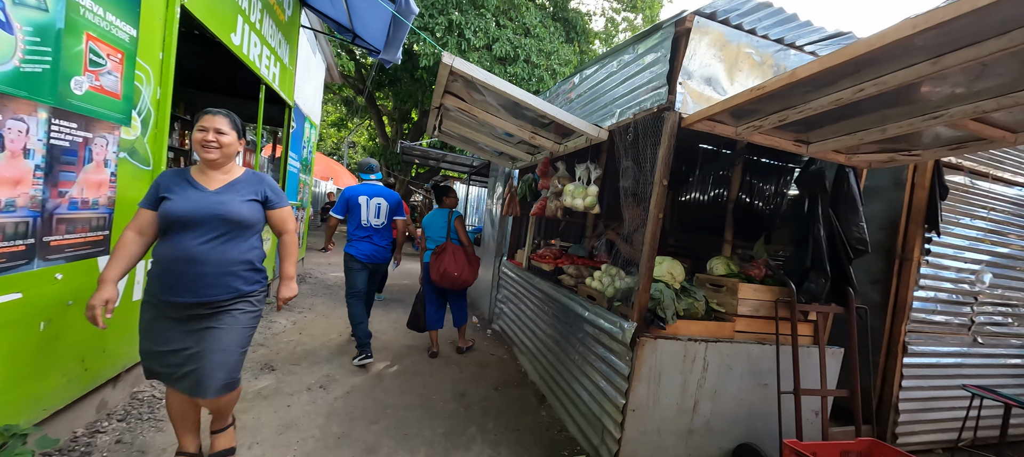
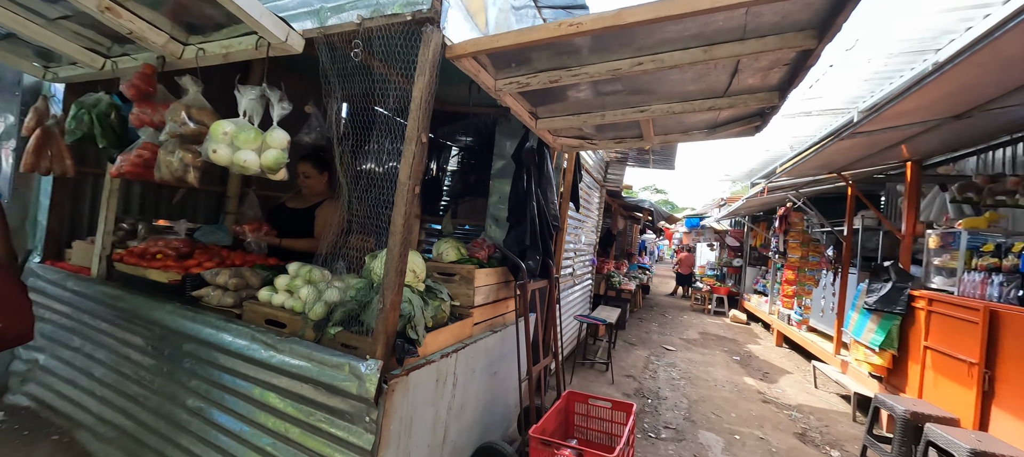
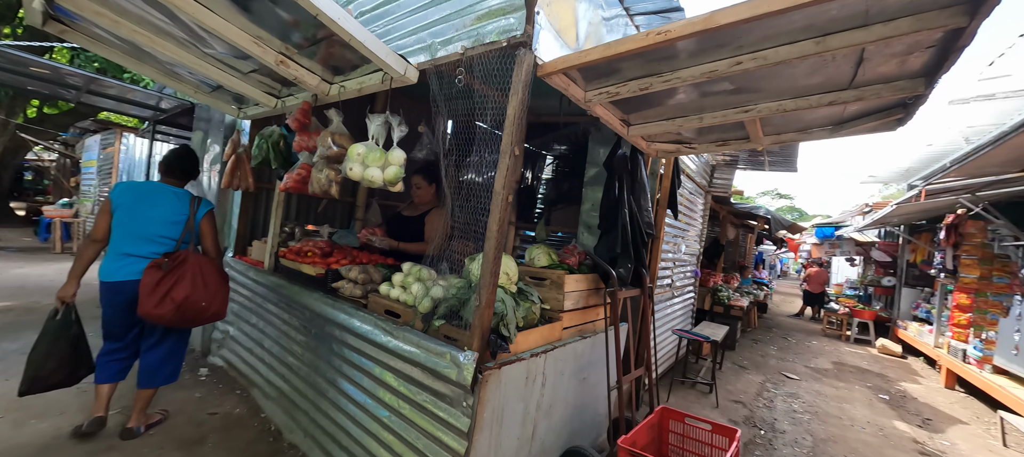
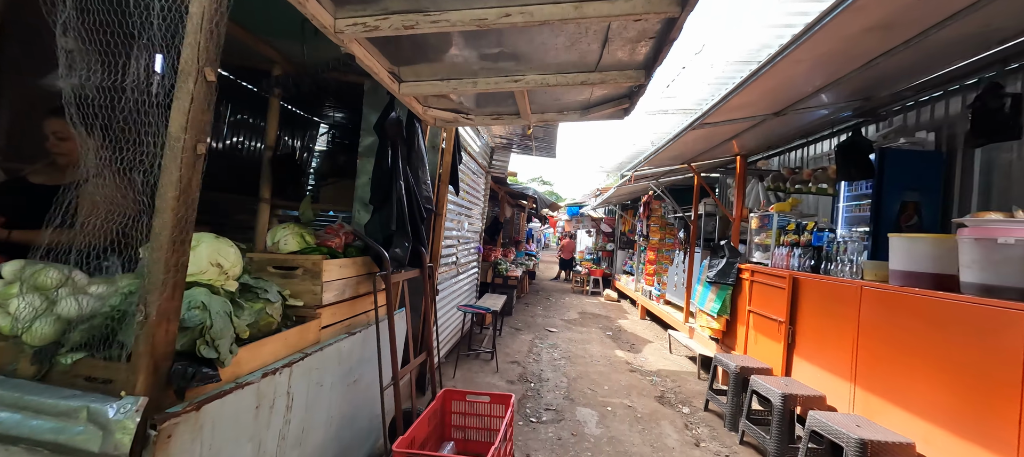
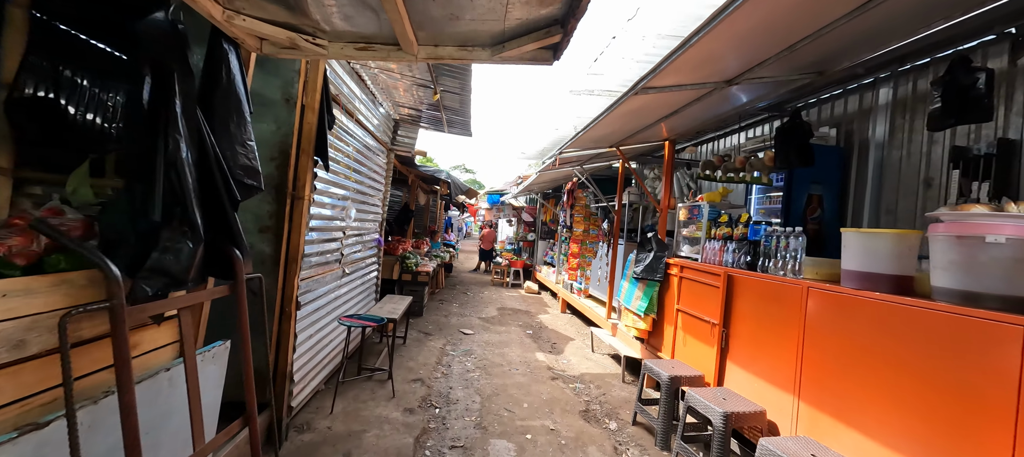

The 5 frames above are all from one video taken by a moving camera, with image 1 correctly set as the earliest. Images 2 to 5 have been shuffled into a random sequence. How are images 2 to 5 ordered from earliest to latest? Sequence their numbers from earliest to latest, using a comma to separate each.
3, 2, 4, 5
